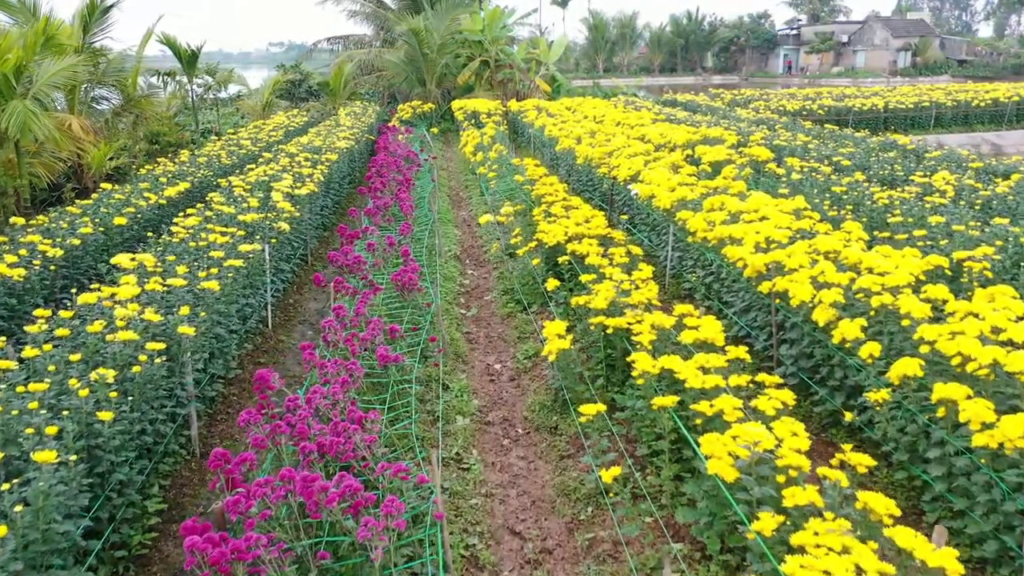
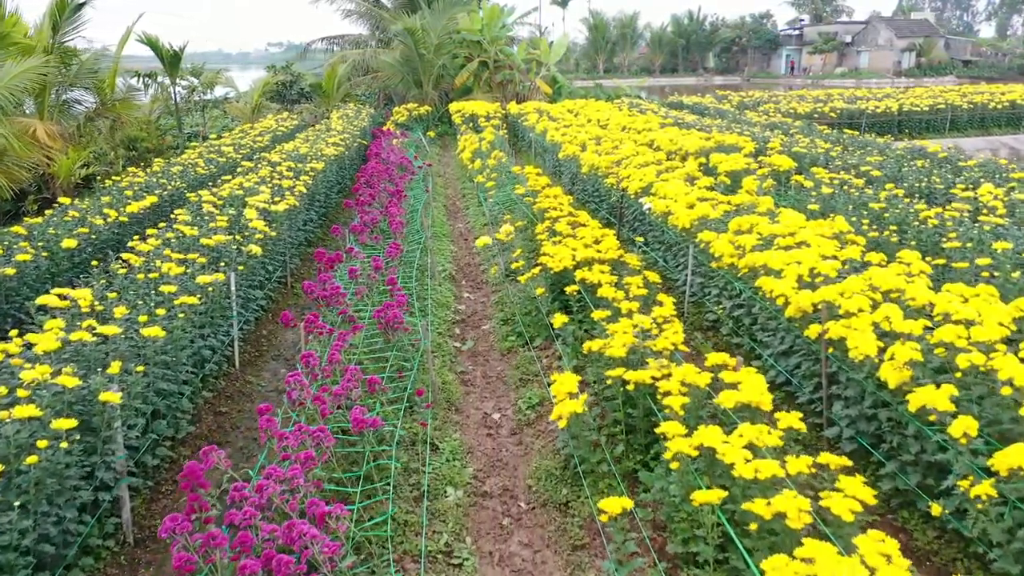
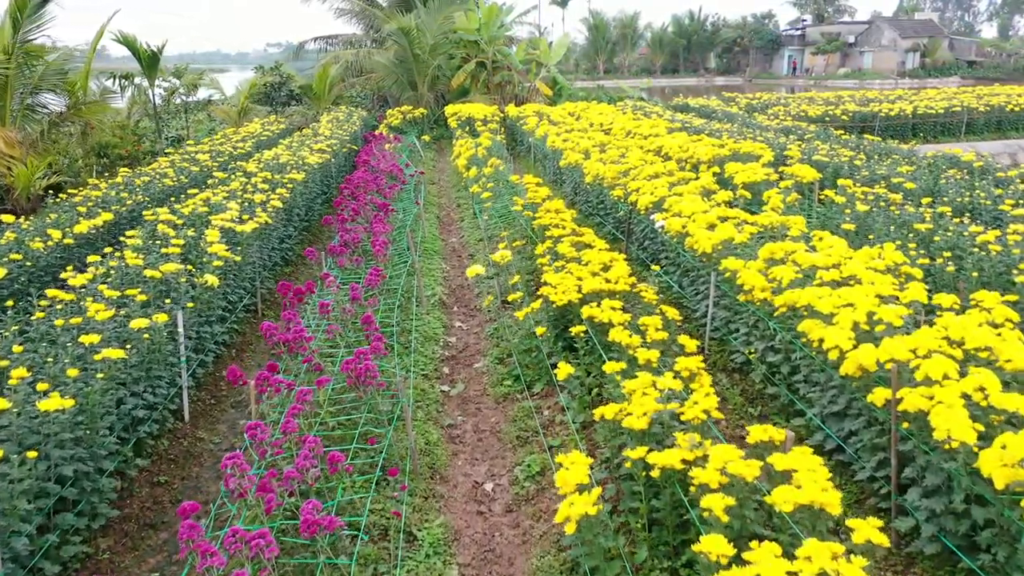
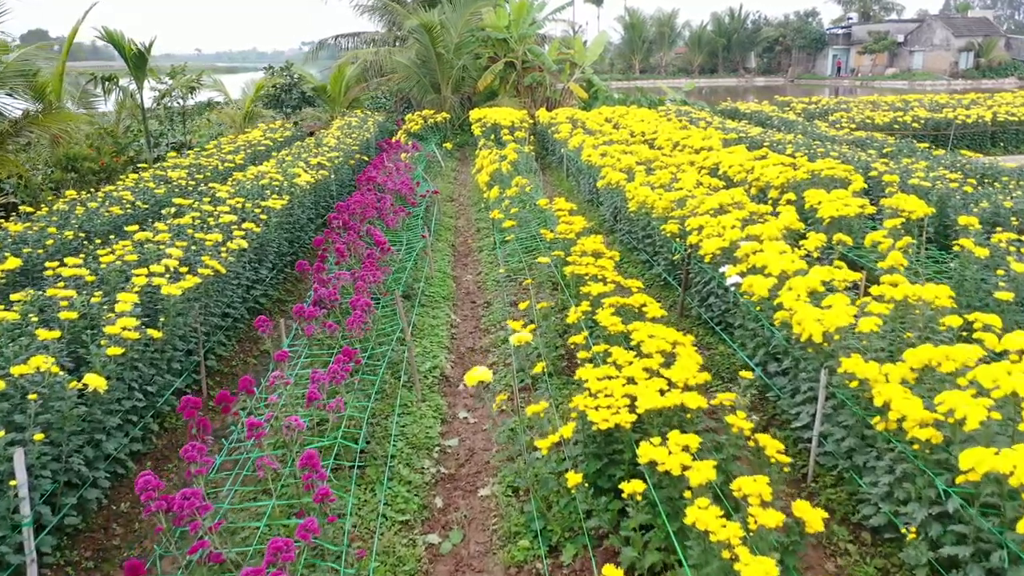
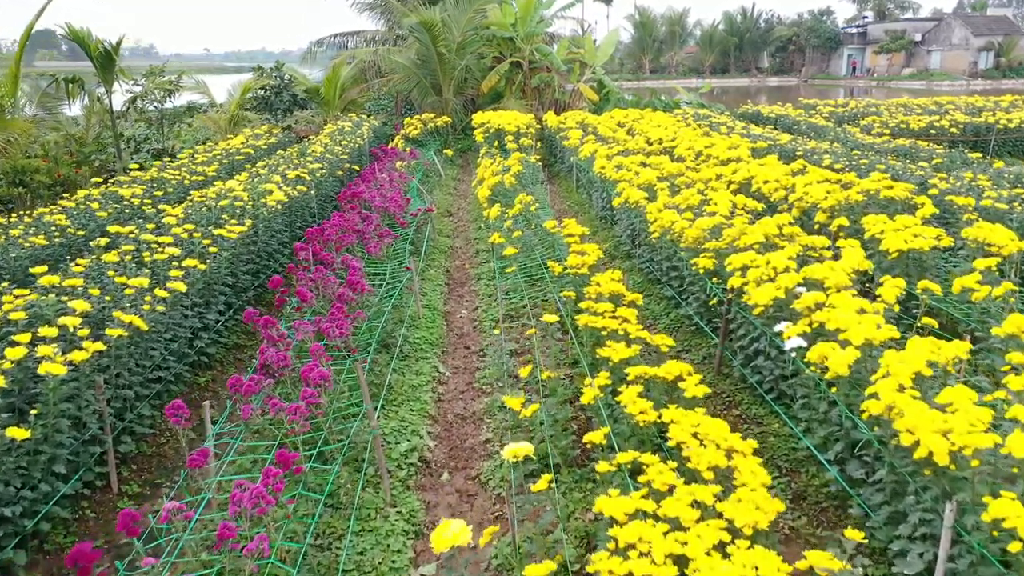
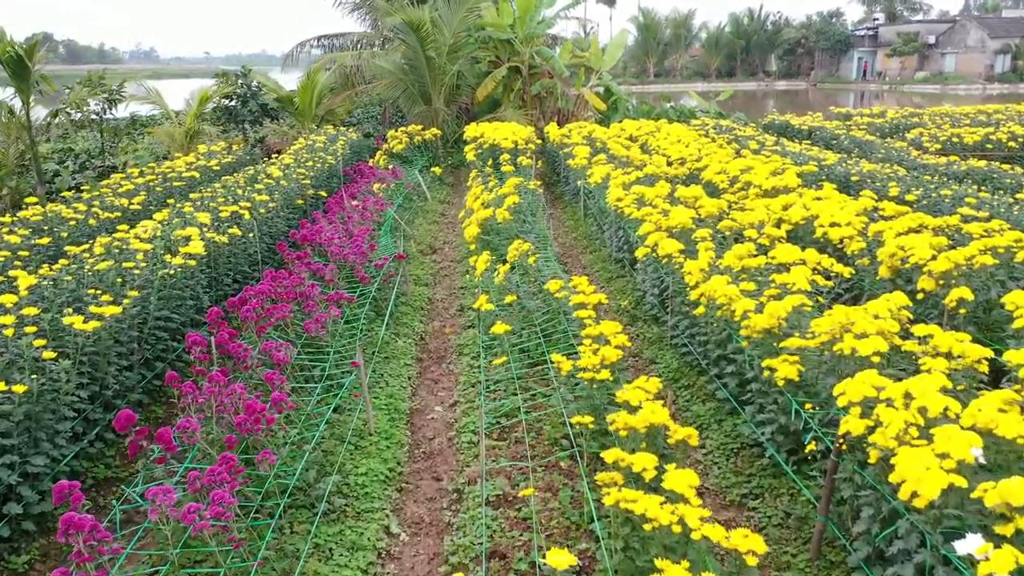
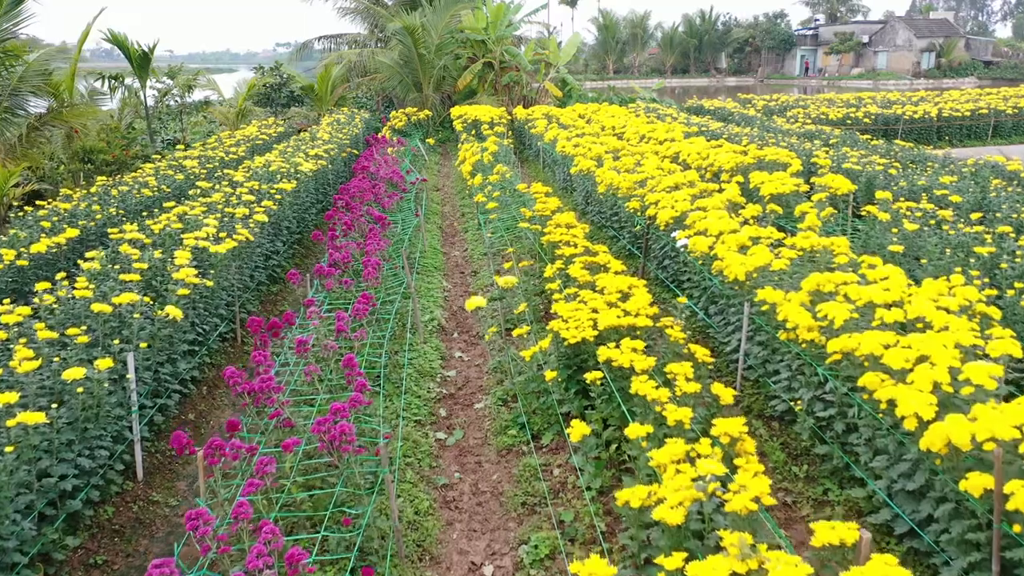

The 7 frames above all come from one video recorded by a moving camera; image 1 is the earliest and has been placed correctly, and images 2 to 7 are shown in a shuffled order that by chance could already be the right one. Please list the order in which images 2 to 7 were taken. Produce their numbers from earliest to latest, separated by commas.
2, 3, 7, 4, 5, 6
